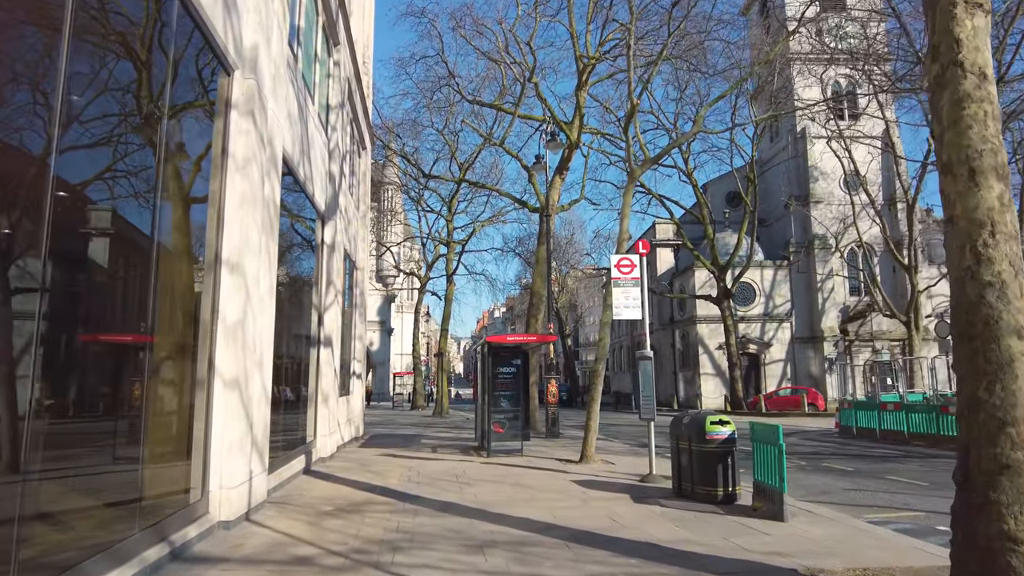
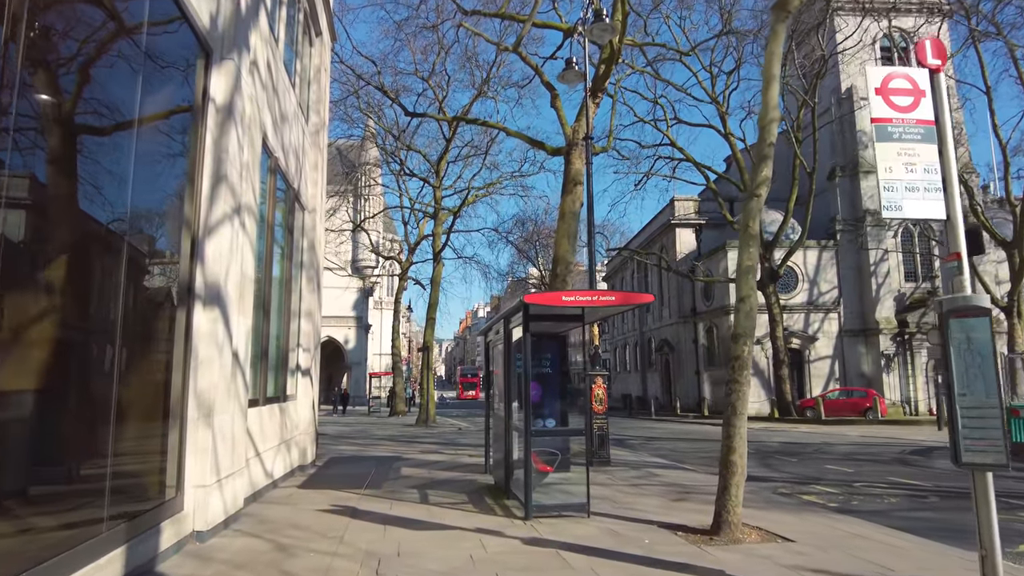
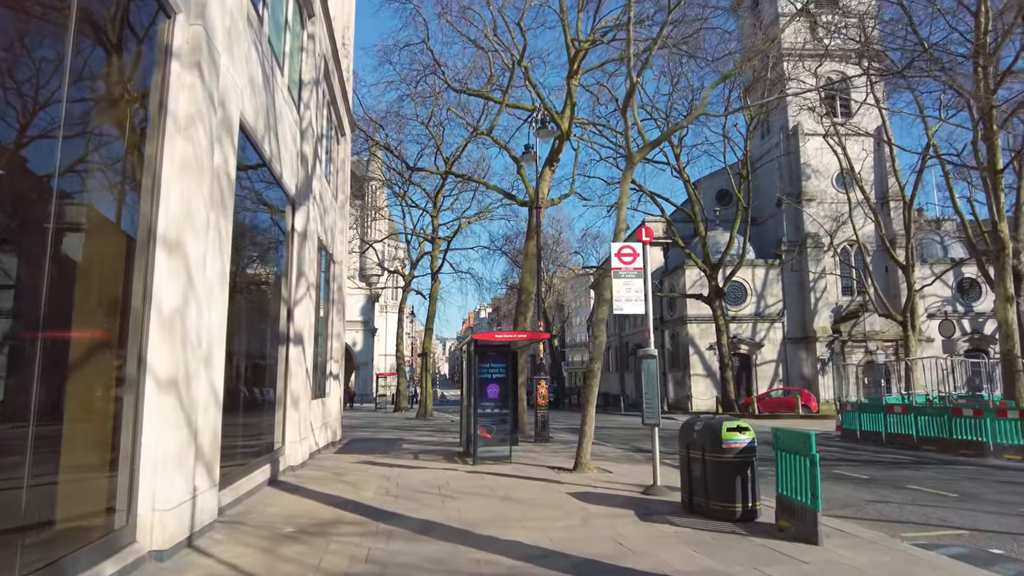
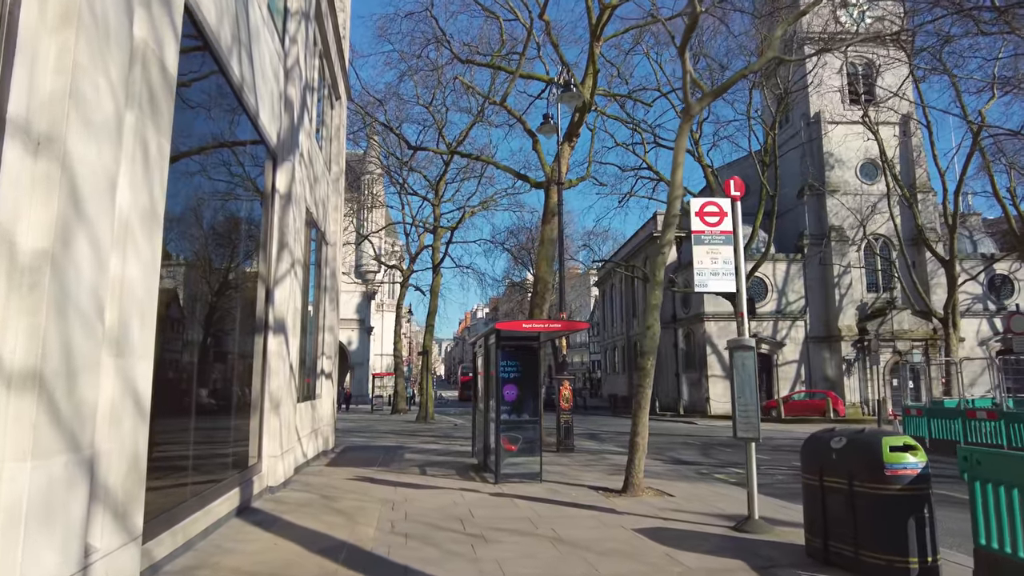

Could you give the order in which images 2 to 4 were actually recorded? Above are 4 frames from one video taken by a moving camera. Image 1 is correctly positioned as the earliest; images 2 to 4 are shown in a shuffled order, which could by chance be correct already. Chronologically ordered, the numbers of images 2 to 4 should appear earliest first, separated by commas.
3, 4, 2
